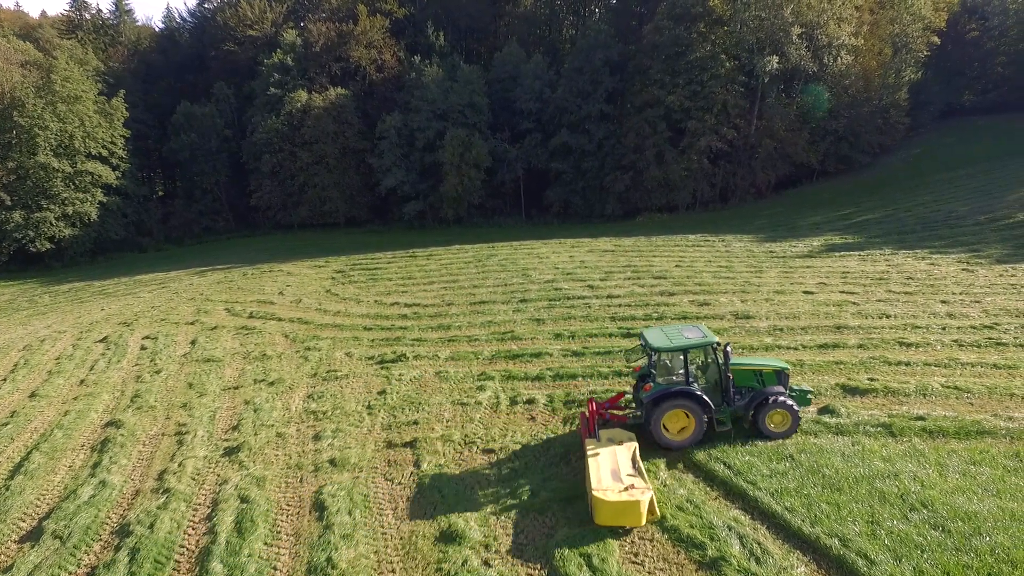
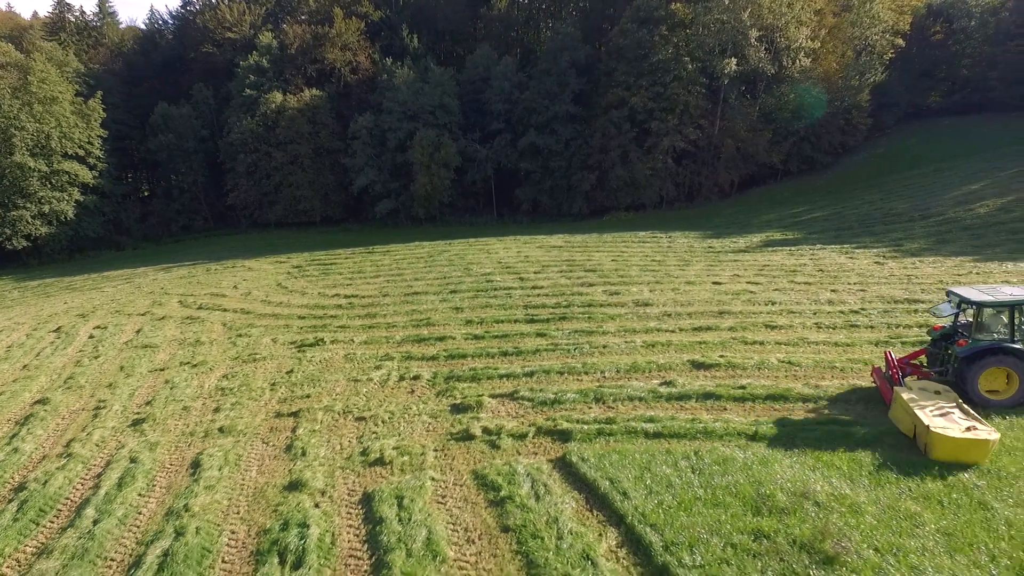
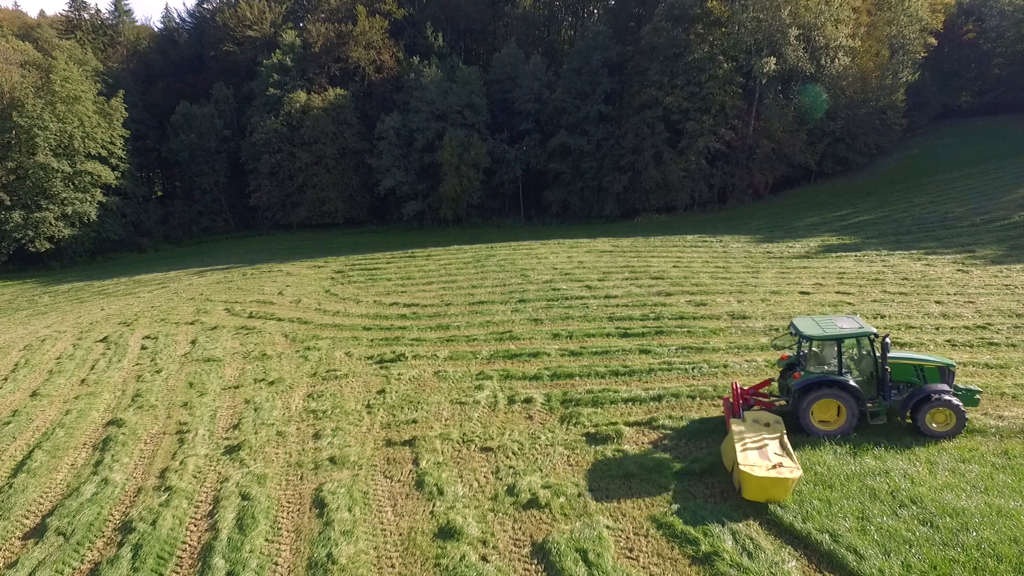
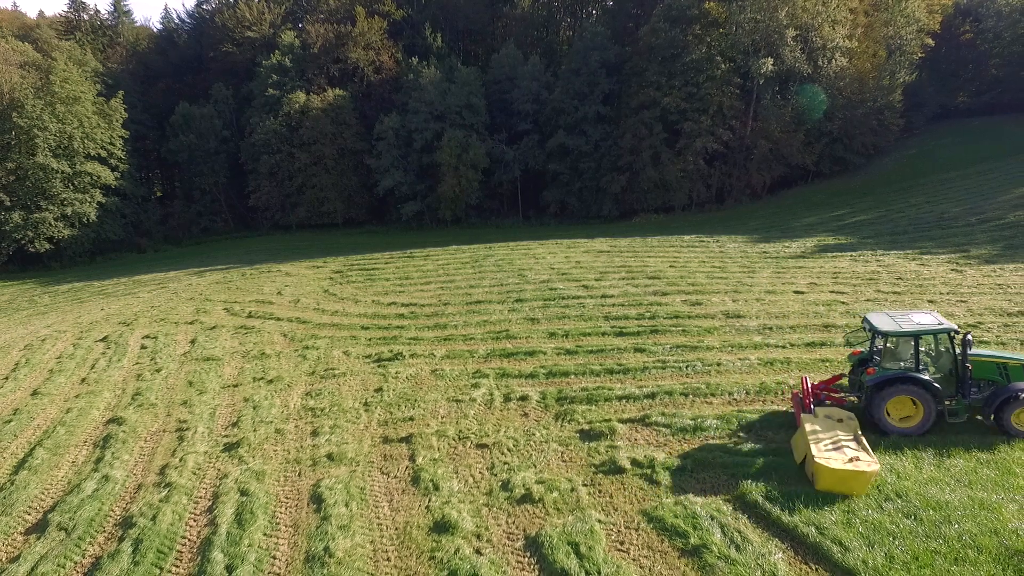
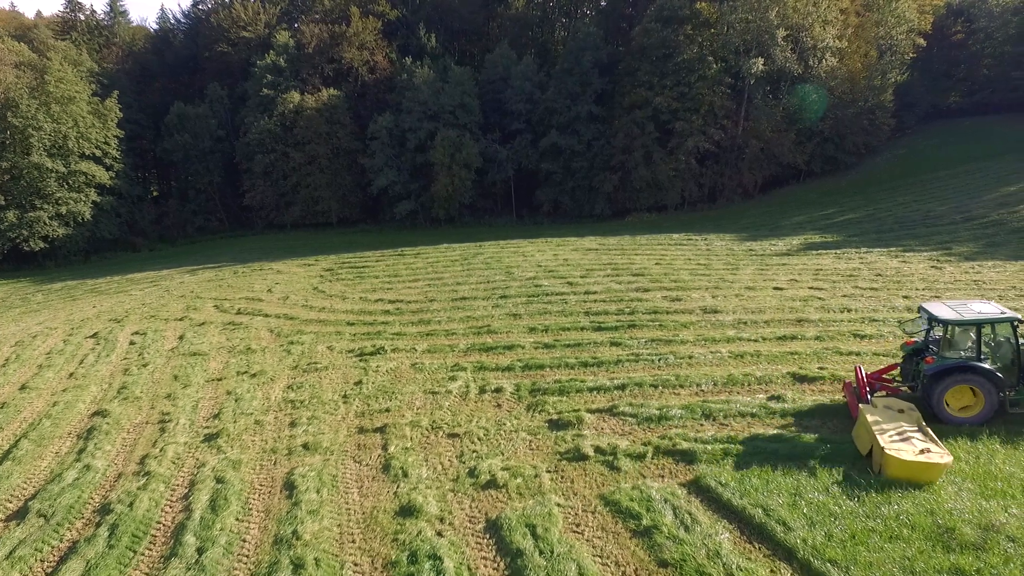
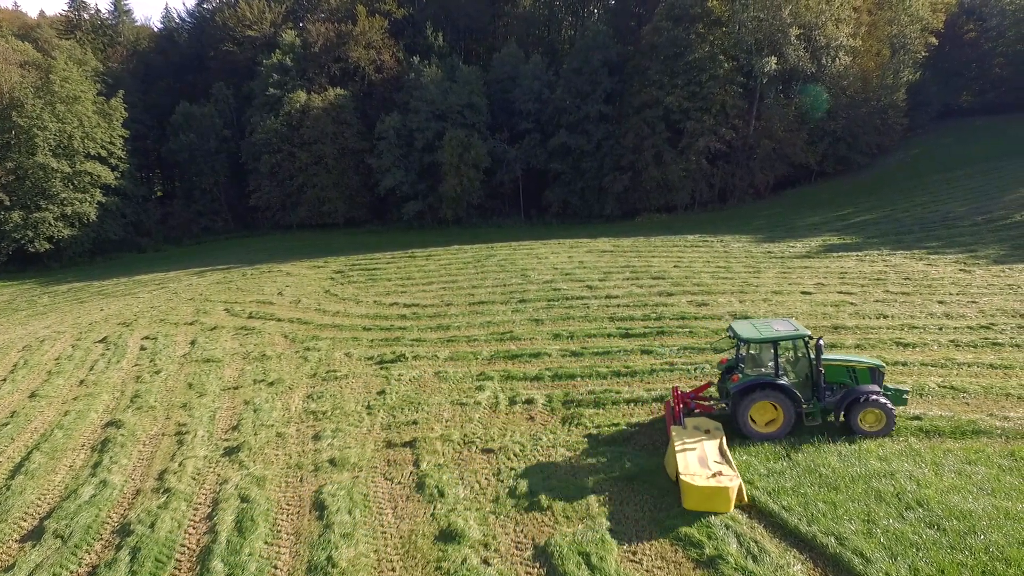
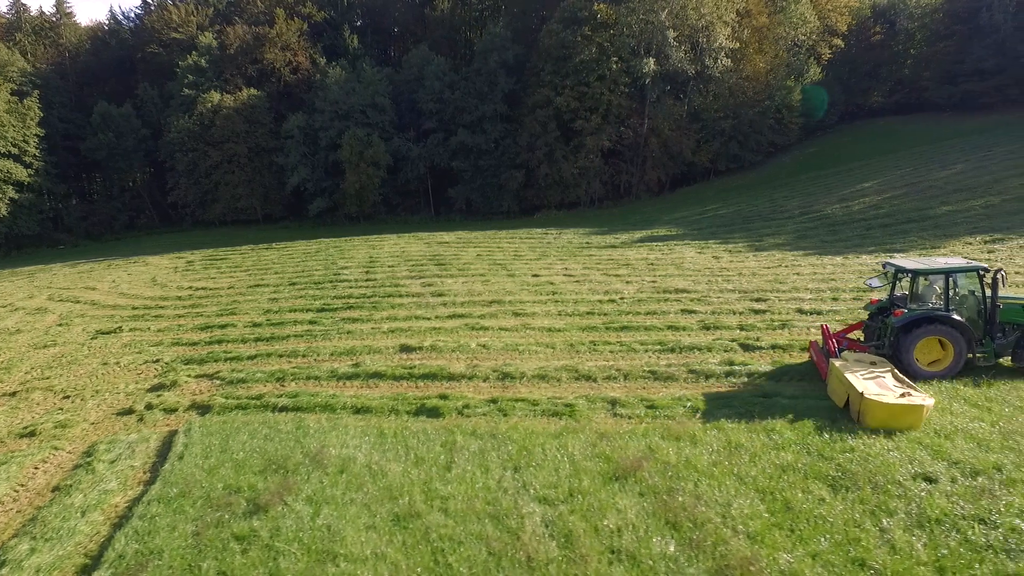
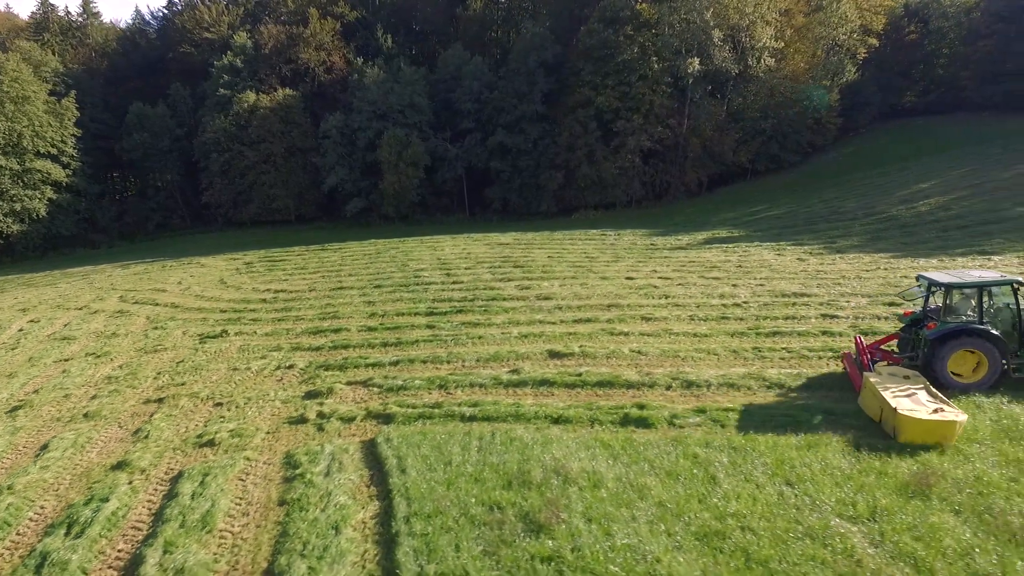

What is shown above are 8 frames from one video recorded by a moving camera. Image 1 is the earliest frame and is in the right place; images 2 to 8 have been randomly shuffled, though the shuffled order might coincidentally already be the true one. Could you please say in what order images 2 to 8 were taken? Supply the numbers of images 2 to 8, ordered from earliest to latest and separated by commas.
6, 3, 4, 5, 2, 8, 7
